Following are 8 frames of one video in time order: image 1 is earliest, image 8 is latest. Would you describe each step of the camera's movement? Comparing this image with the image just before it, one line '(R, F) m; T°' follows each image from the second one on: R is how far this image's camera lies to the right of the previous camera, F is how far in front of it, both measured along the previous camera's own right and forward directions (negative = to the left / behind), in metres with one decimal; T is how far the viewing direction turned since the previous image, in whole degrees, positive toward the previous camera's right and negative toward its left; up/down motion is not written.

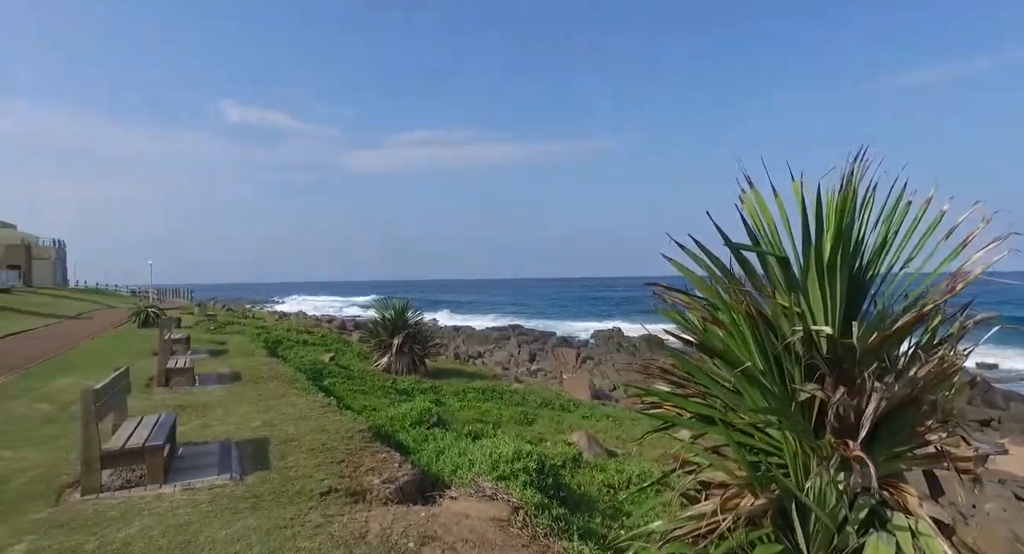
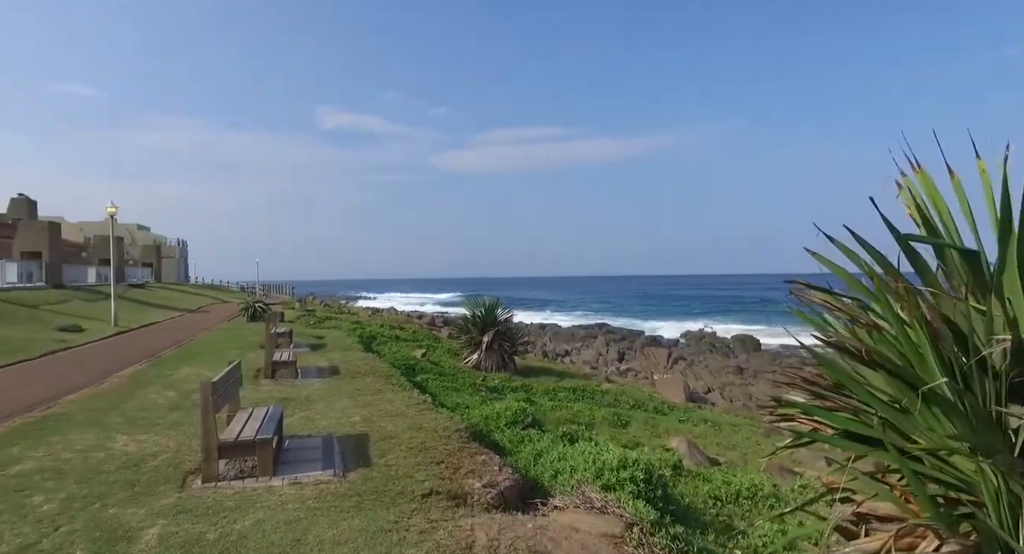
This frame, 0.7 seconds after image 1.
(-0.2, +0.3) m; -8°
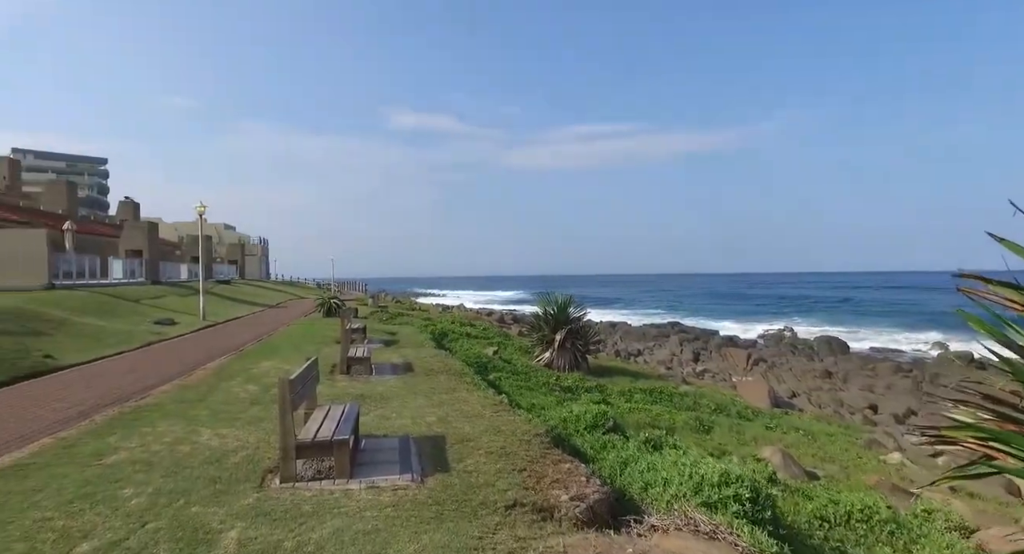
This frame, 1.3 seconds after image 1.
(-0.2, +0.4) m; -7°
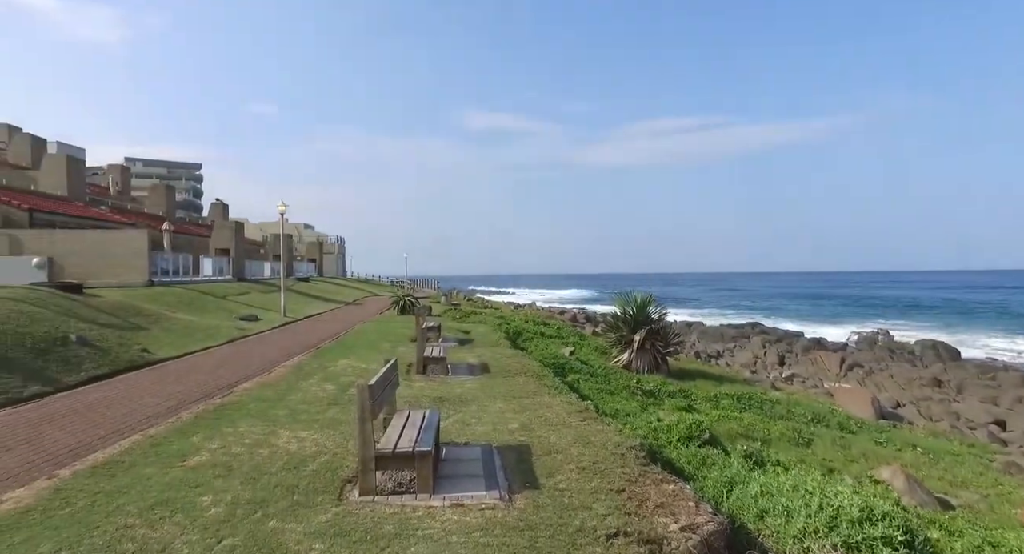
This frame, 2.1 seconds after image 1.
(-0.2, +0.5) m; -7°
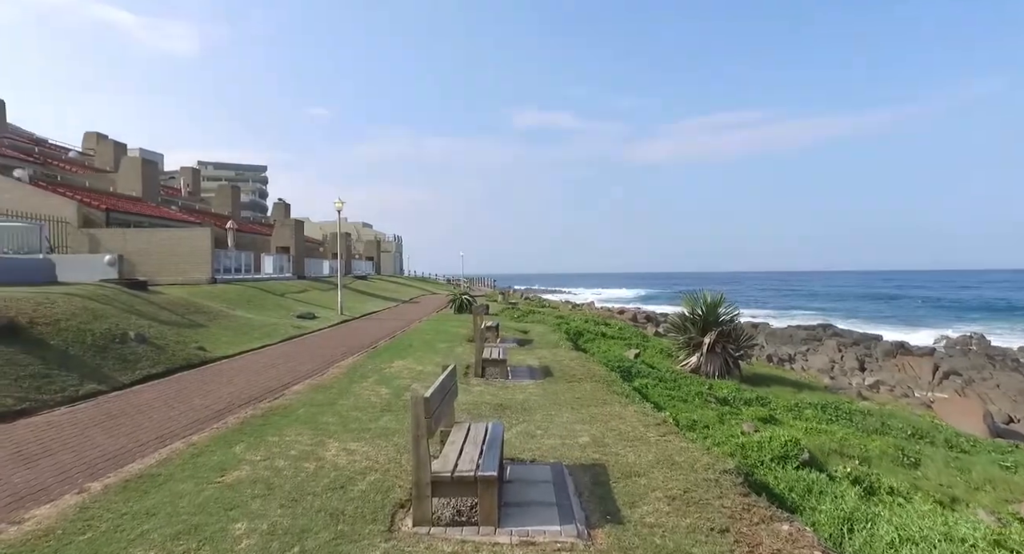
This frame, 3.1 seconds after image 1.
(-0.2, +0.8) m; -5°
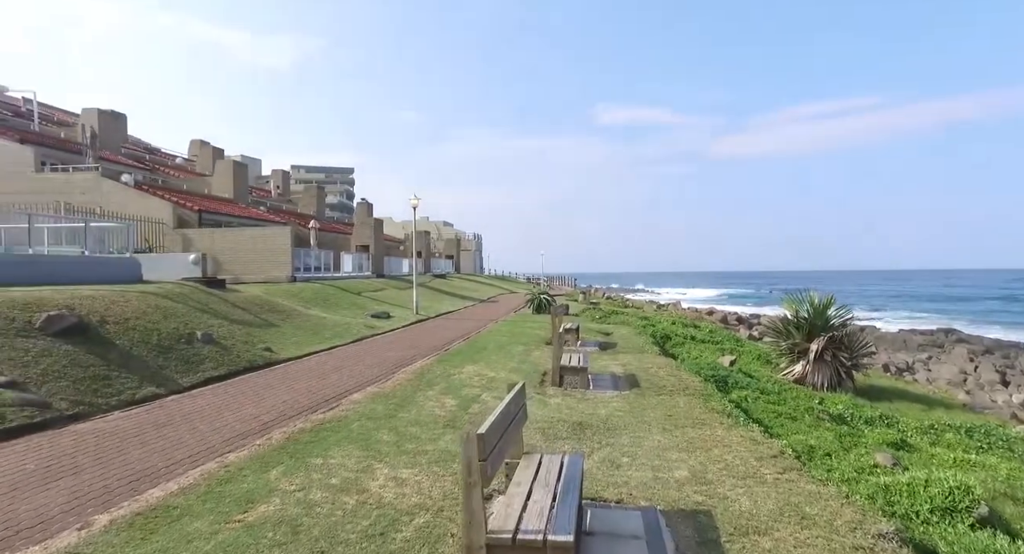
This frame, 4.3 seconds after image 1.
(0.0, +1.1) m; -8°
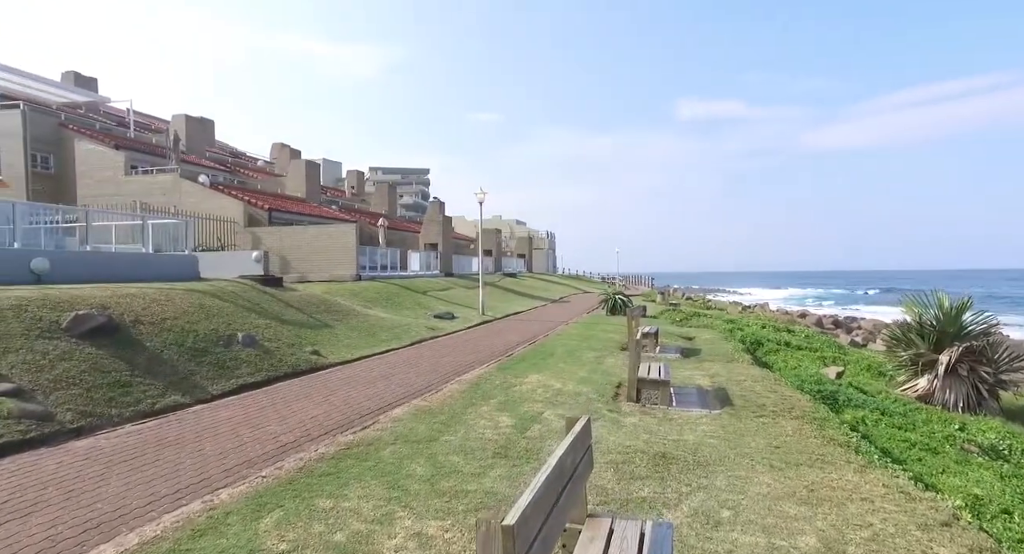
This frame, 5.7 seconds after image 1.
(+0.1, +1.3) m; -7°
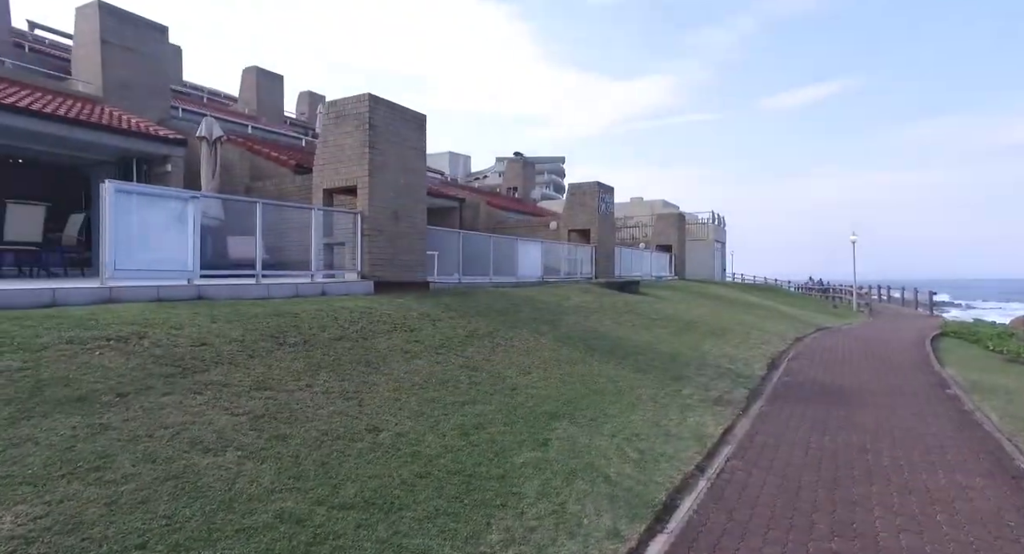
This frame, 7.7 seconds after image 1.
(+0.8, +1.4) m; -13°
